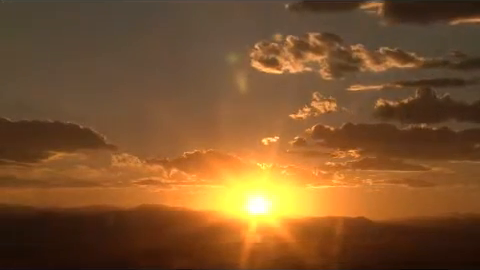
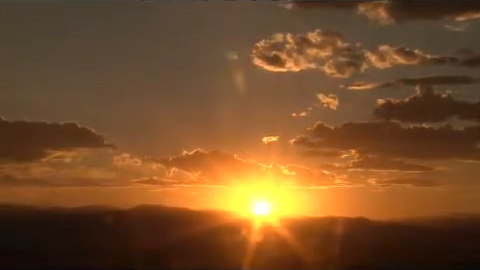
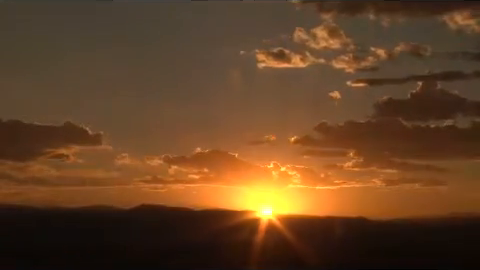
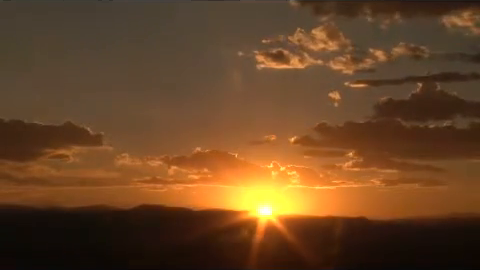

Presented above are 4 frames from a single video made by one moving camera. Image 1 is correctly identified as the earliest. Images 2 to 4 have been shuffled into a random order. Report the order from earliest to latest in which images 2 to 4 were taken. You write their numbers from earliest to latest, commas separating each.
2, 4, 3
